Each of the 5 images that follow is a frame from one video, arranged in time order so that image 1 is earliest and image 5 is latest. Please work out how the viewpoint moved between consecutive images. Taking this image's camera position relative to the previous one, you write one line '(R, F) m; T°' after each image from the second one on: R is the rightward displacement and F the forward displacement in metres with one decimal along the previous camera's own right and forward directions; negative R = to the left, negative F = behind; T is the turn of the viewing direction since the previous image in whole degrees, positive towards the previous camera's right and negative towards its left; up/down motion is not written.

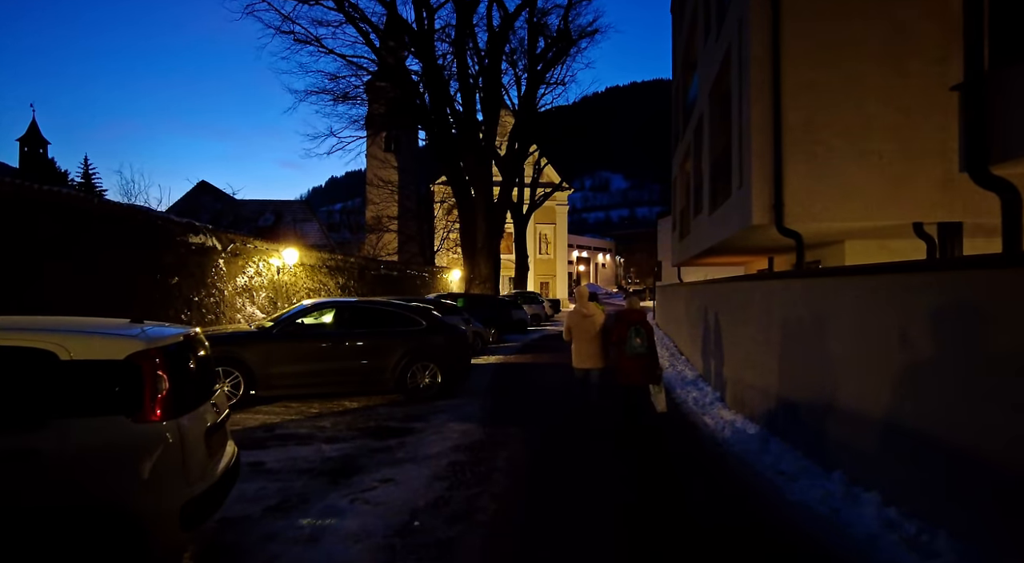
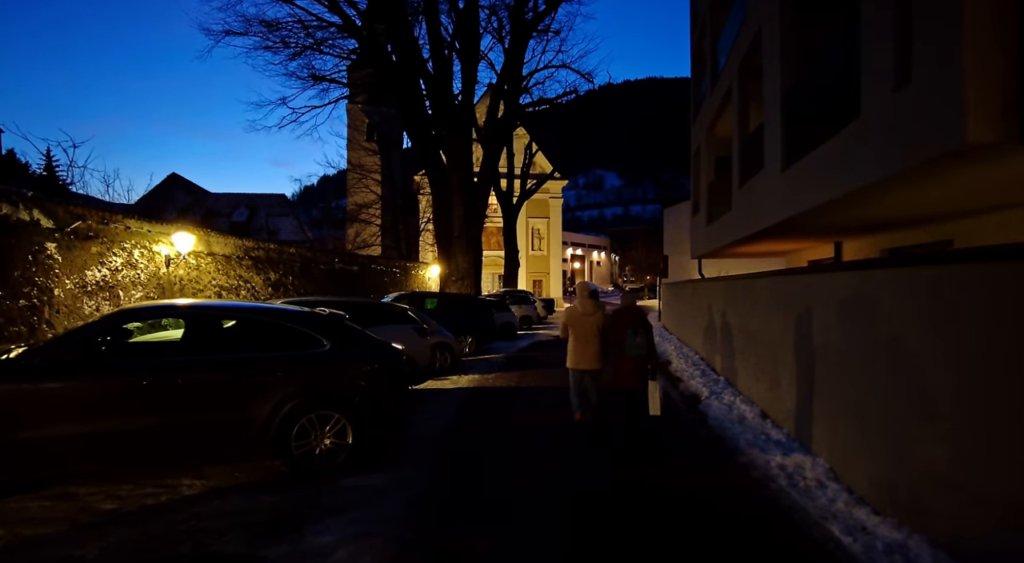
(+0.3, +4.2) m; +1°
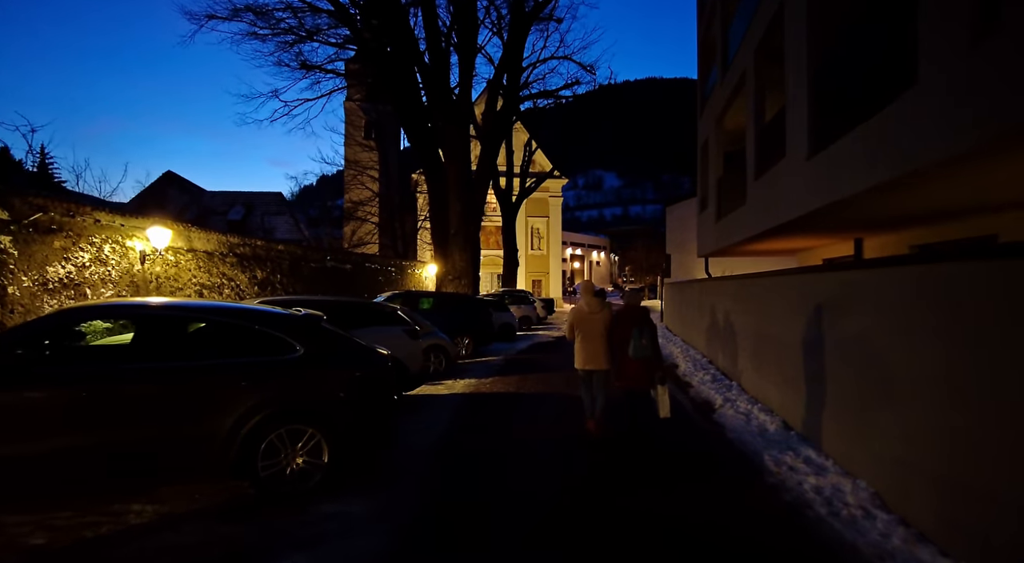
(0.0, +0.7) m; 0°
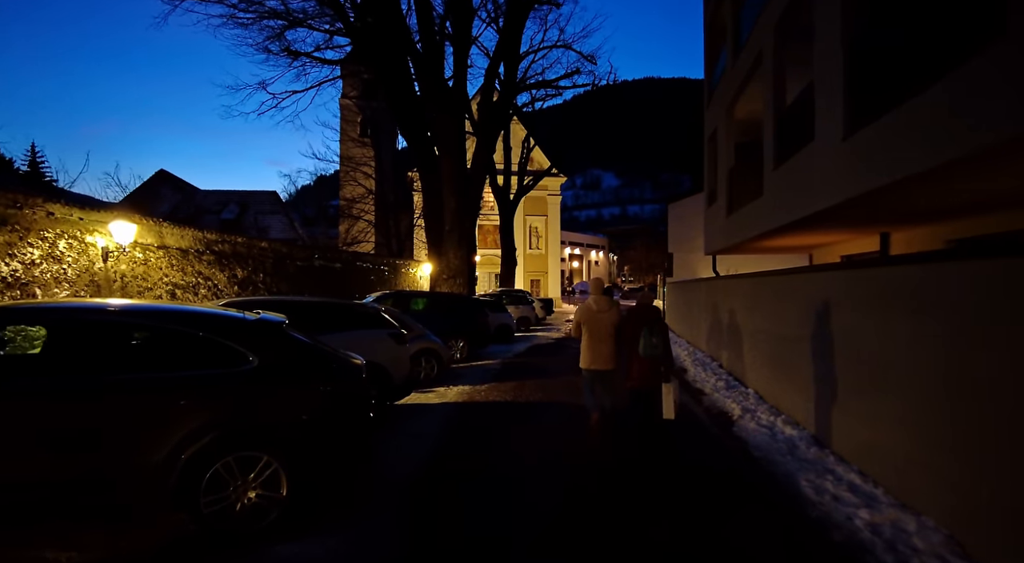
(0.0, +0.9) m; 0°
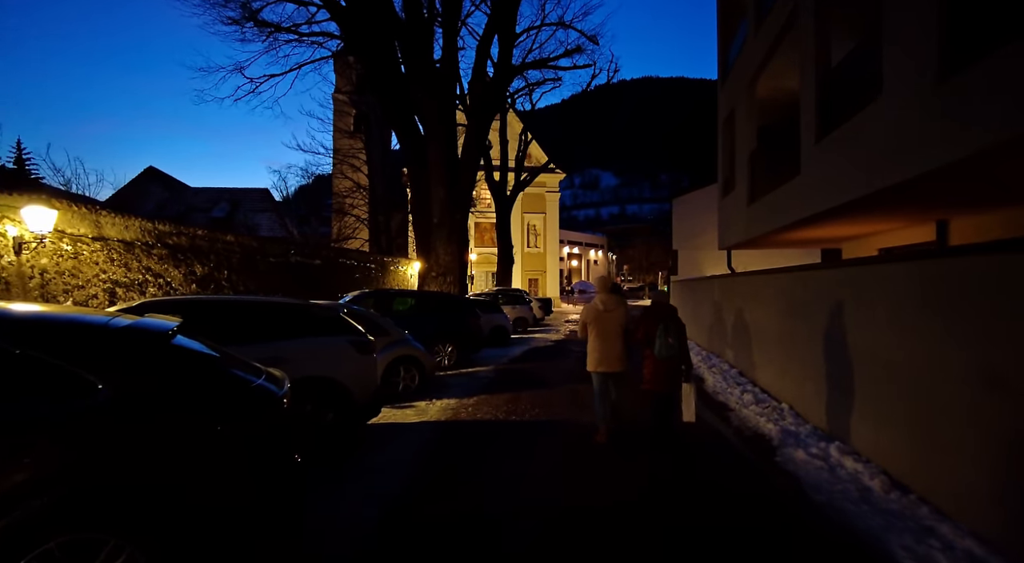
(+0.1, +1.5) m; 0°
